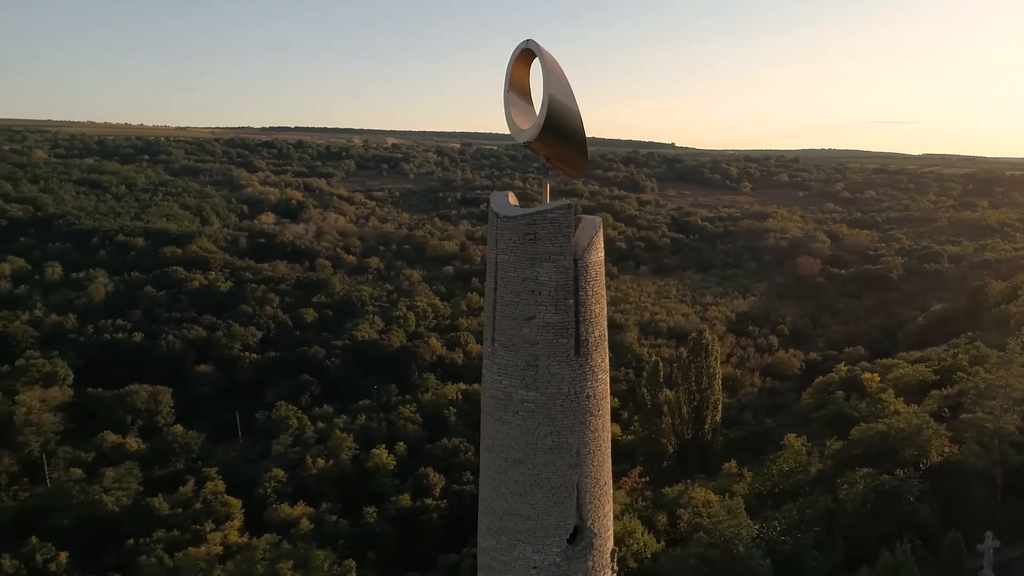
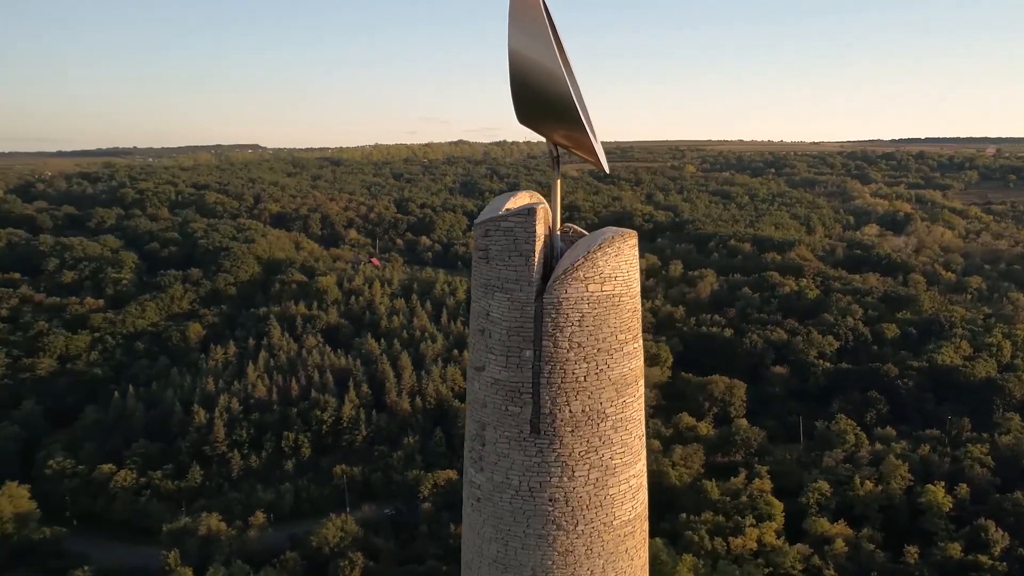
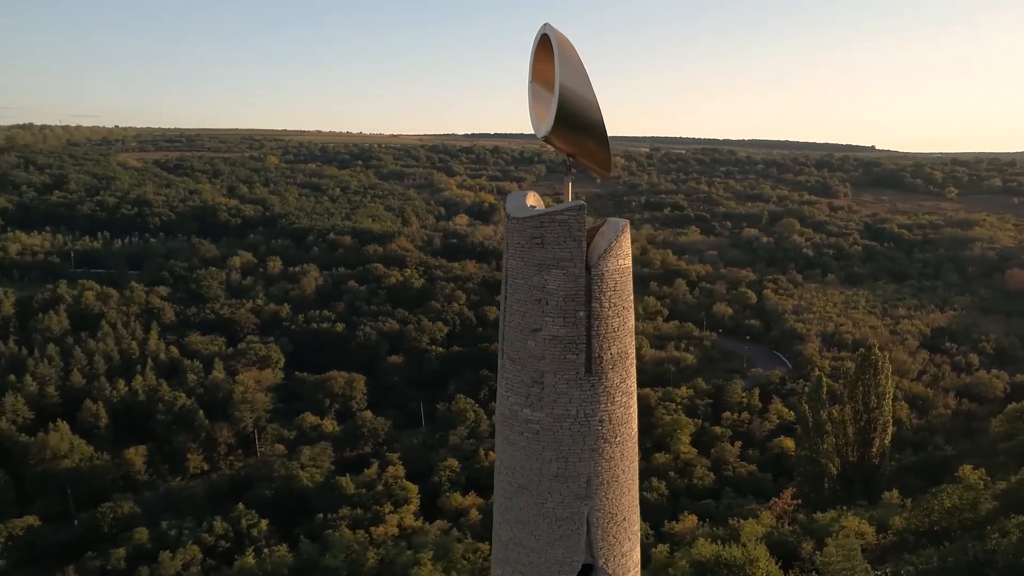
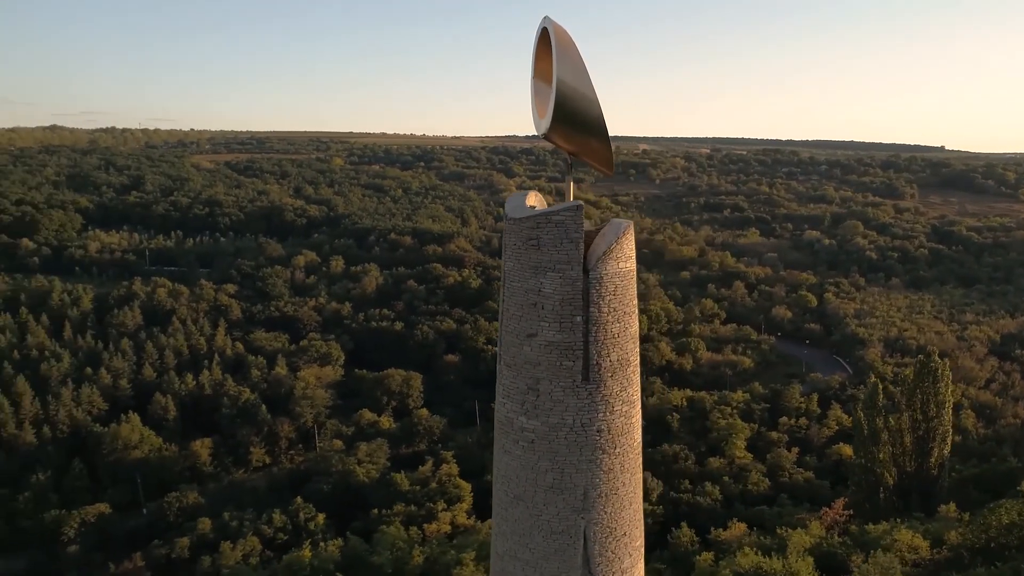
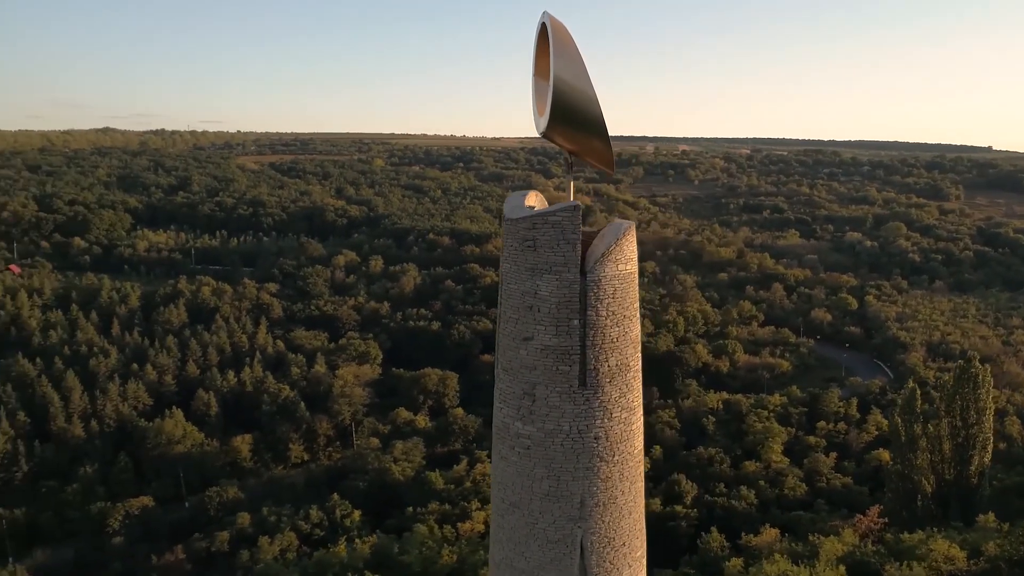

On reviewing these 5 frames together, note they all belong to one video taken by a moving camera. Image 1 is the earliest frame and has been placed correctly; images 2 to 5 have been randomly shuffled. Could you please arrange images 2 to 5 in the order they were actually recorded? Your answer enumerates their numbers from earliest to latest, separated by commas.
3, 4, 5, 2
